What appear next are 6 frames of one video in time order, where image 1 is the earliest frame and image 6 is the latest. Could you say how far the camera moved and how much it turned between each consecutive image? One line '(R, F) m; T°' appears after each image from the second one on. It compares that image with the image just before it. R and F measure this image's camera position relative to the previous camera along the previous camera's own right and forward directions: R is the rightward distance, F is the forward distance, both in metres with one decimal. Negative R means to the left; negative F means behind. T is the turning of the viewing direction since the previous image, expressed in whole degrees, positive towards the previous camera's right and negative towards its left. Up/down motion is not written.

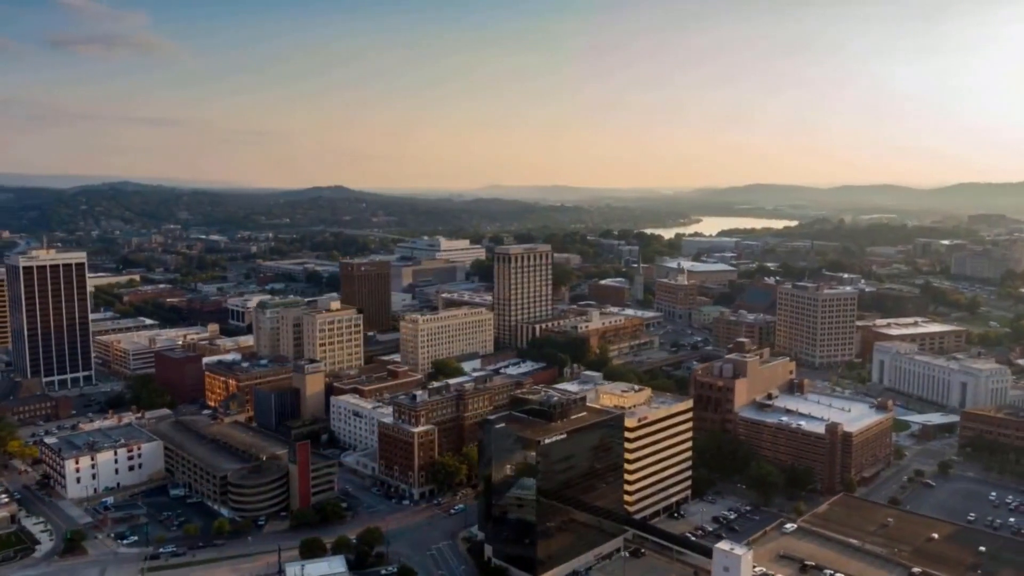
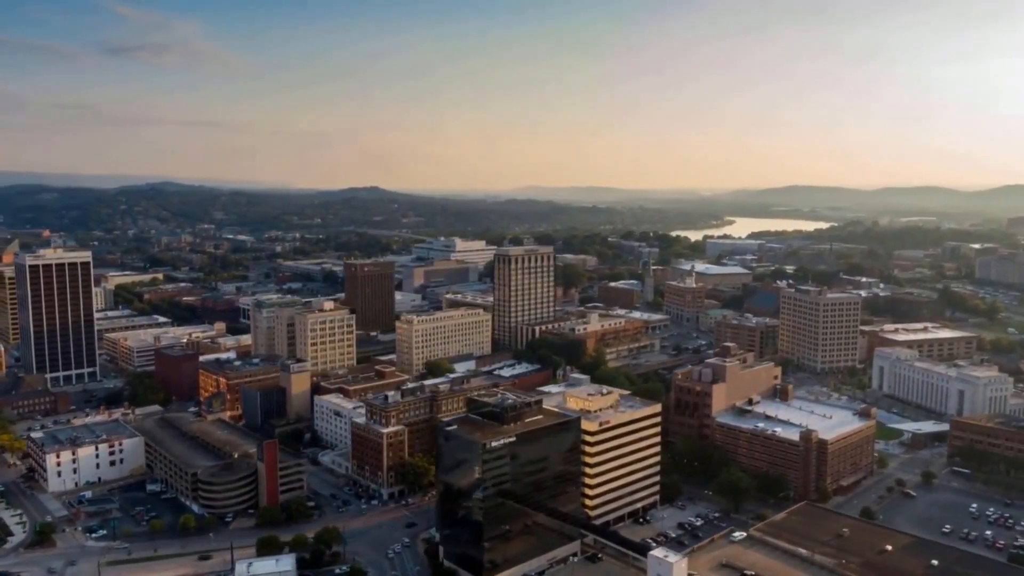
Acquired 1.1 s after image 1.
(+2.9, +0.1) m; -3°
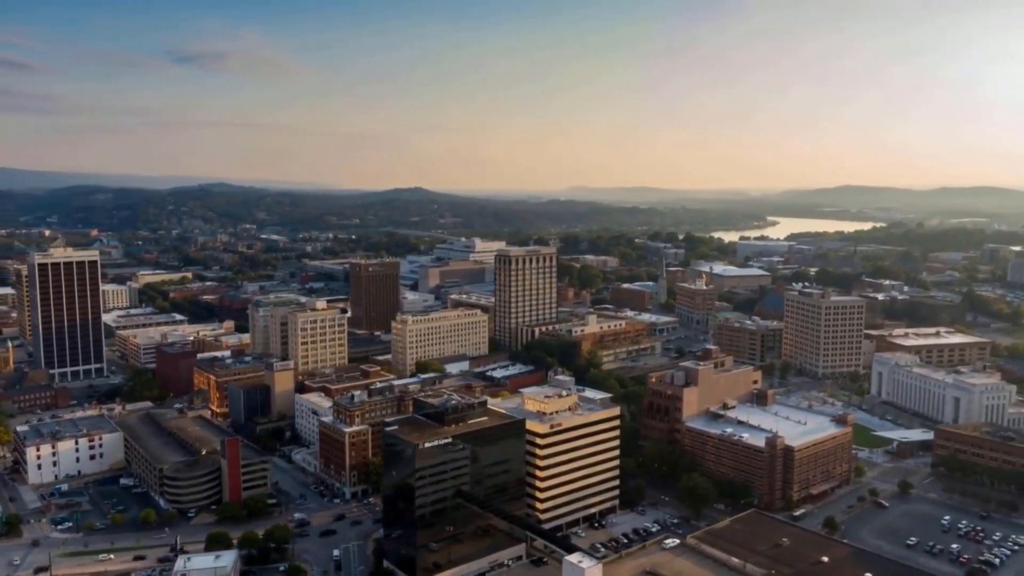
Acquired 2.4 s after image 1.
(+3.6, +0.2) m; -3°
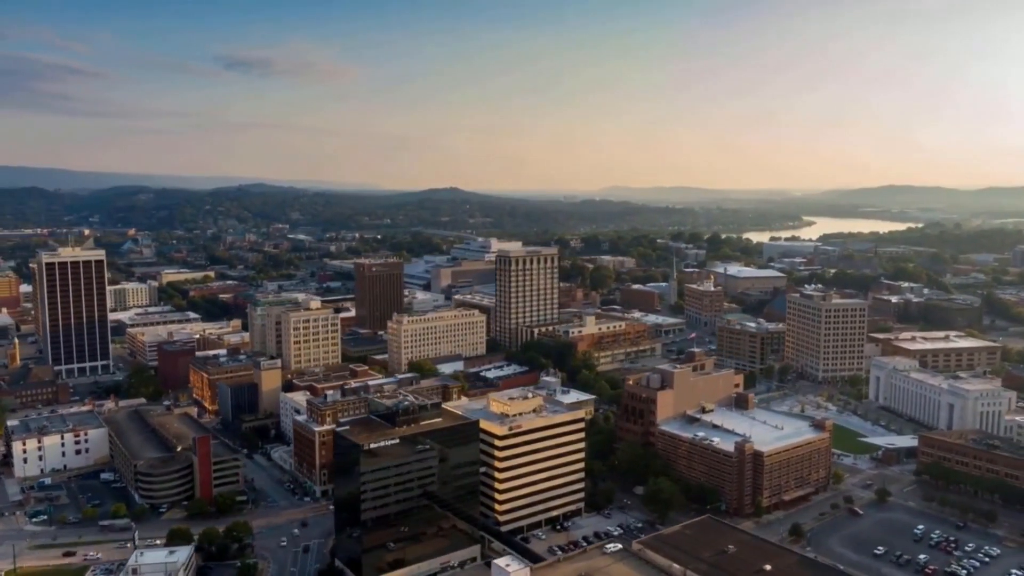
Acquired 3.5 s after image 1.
(+3.0, +0.2) m; -3°
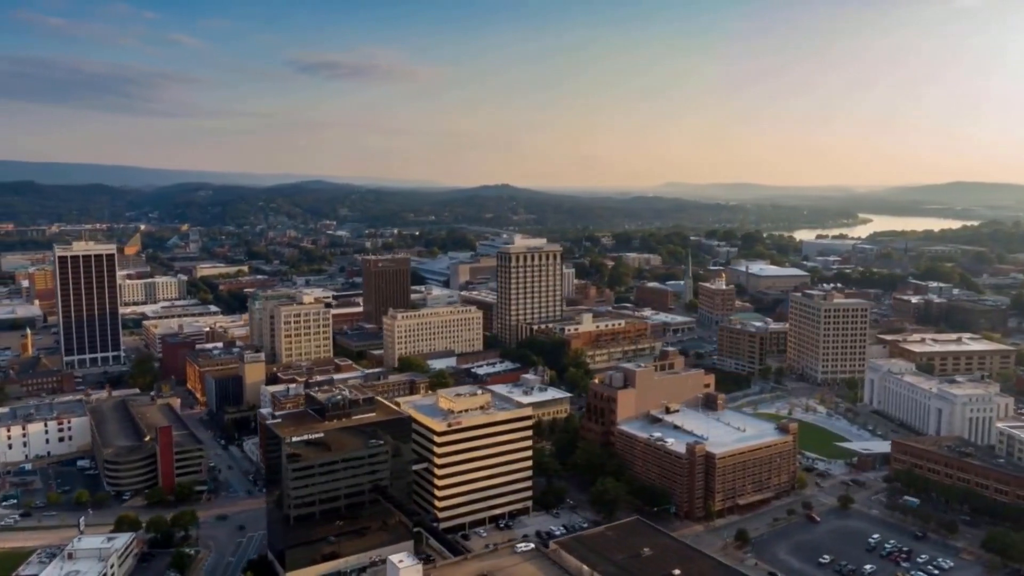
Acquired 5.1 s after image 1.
(+4.4, +0.3) m; -4°
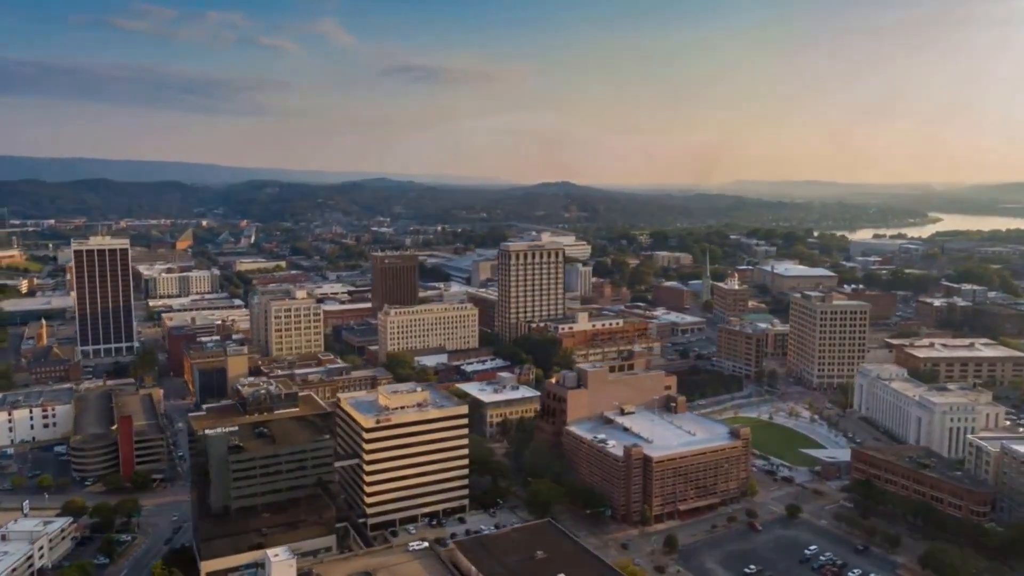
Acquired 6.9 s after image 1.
(+5.1, +0.5) m; -5°
